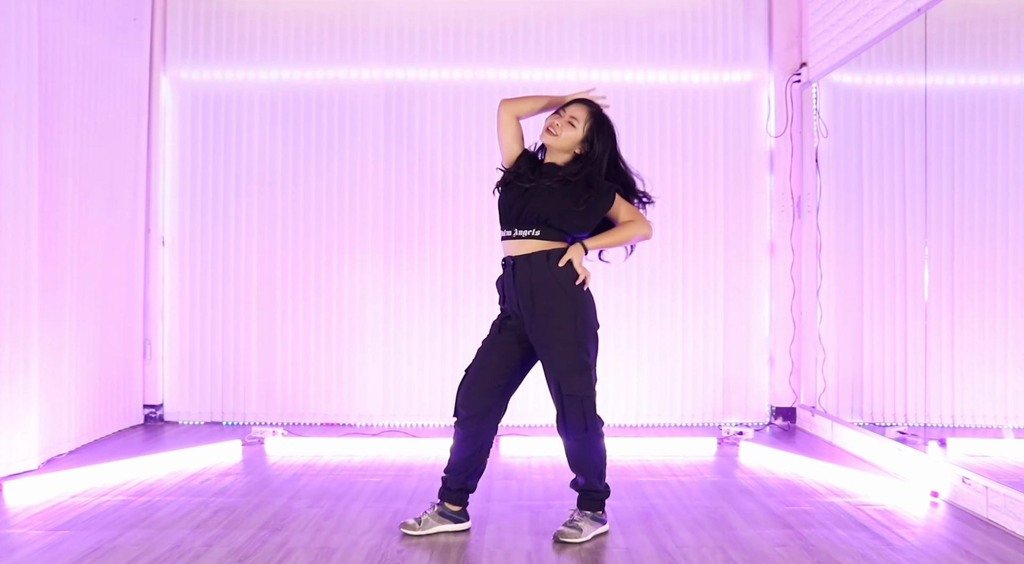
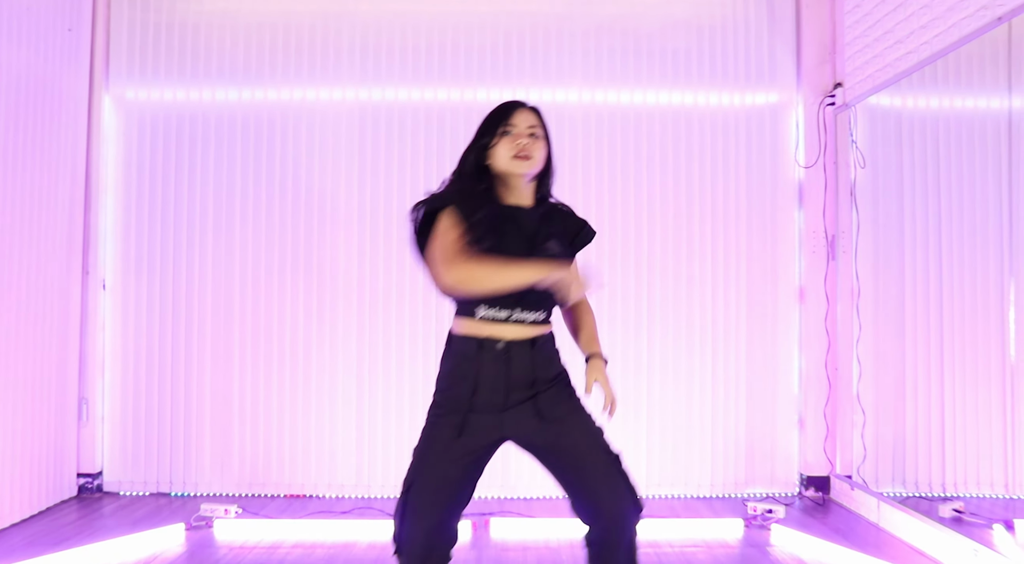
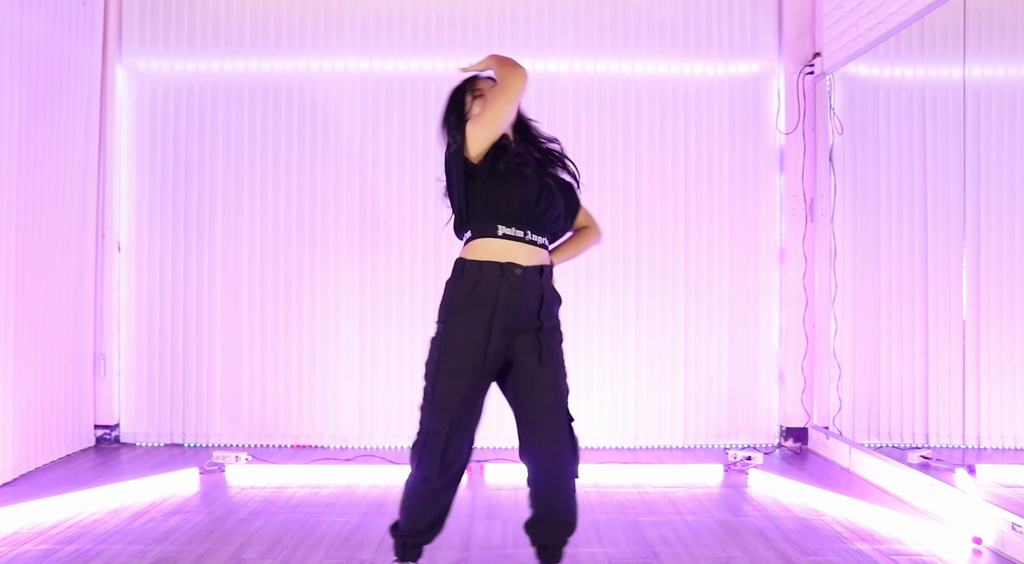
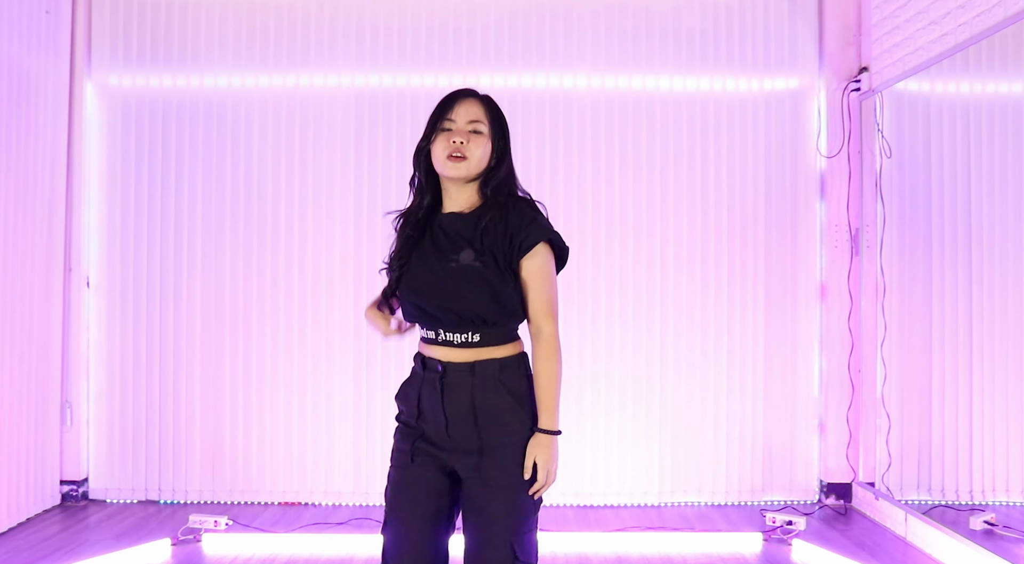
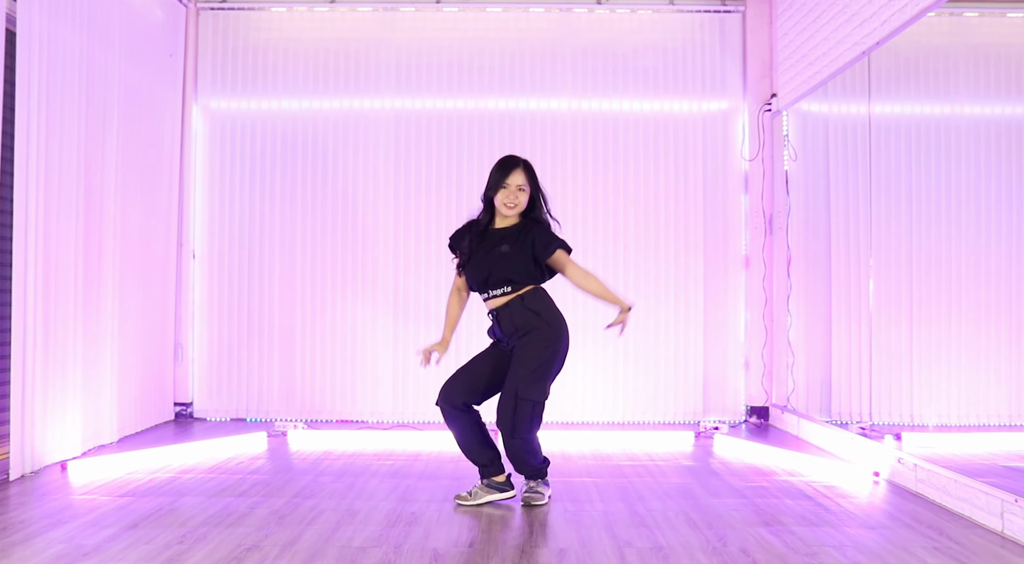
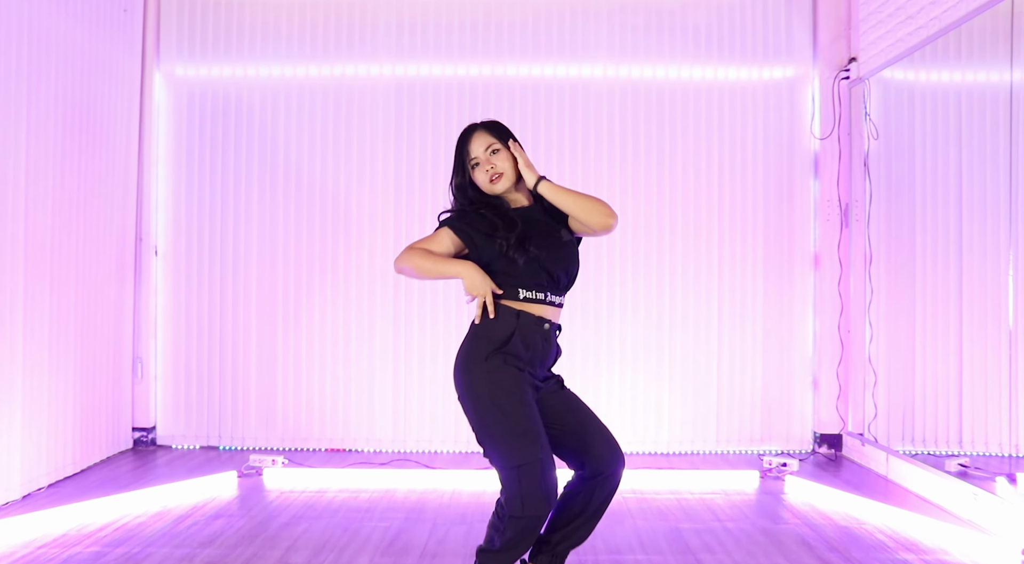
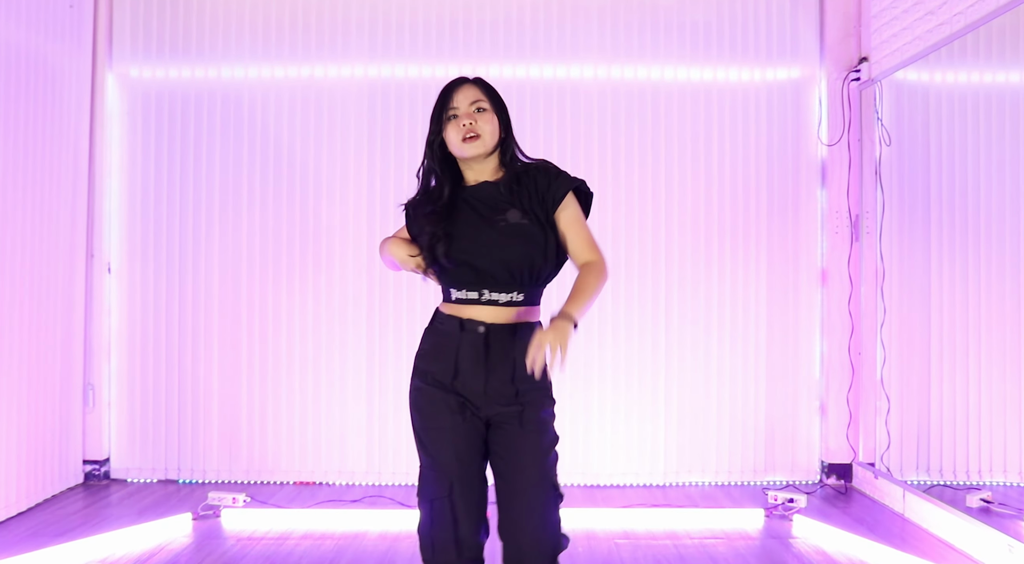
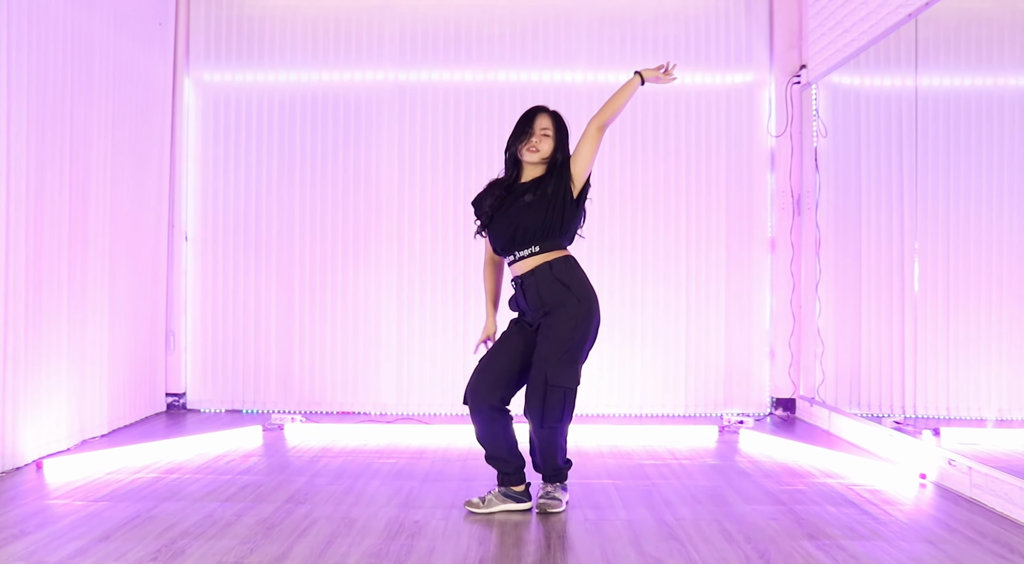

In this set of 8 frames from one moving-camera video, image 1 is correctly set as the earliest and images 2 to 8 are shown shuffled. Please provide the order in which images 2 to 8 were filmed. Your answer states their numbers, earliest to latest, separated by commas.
3, 5, 8, 6, 7, 4, 2
